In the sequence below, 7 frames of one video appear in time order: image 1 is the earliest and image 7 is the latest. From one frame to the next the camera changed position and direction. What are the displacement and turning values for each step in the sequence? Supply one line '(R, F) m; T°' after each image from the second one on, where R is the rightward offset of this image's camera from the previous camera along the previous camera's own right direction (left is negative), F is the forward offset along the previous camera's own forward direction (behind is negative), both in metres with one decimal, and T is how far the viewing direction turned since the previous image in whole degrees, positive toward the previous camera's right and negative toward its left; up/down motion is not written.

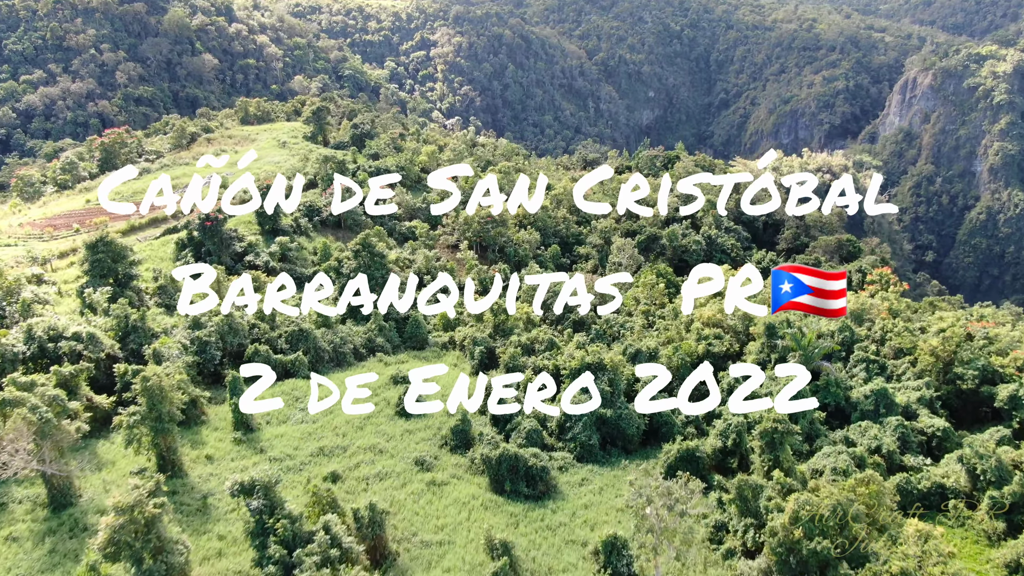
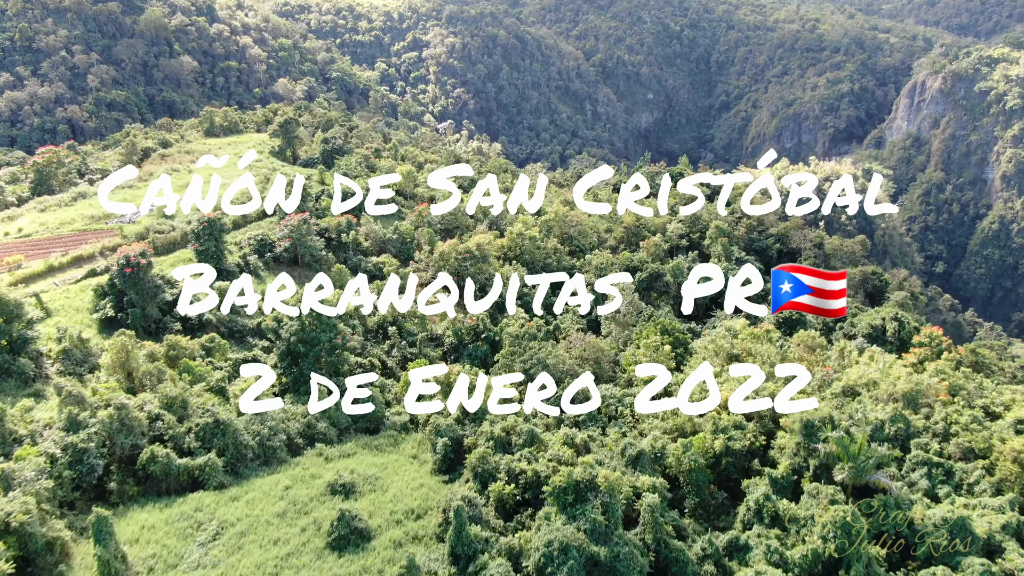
(+0.5, +3.4) m; 0°
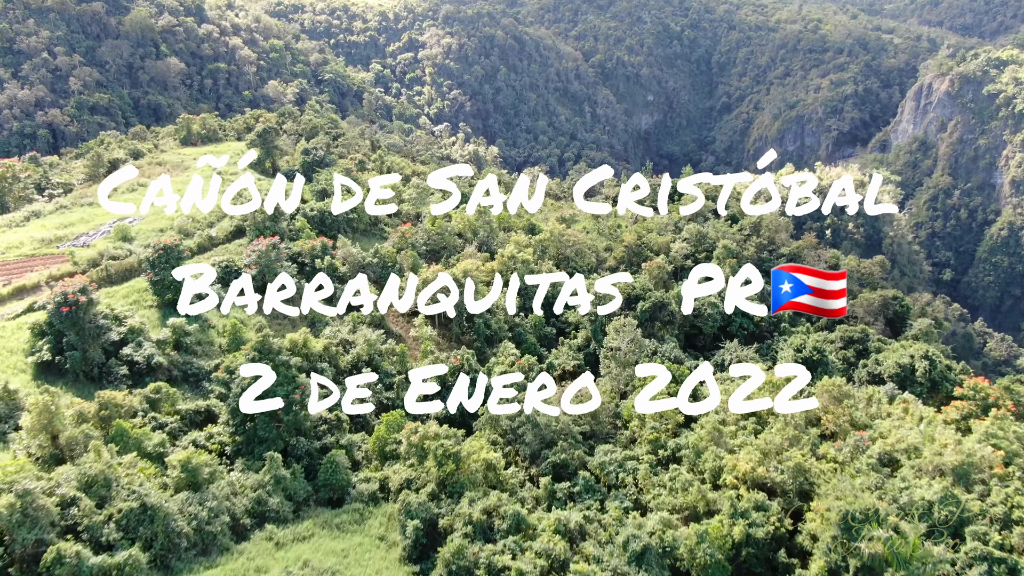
(+0.3, +2.0) m; 0°
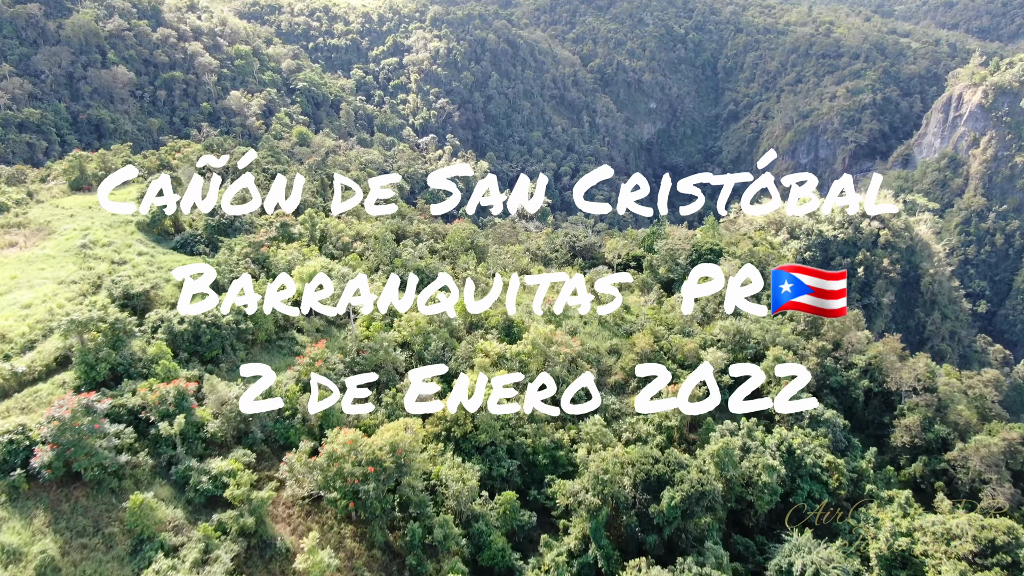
(+0.8, +7.6) m; 0°
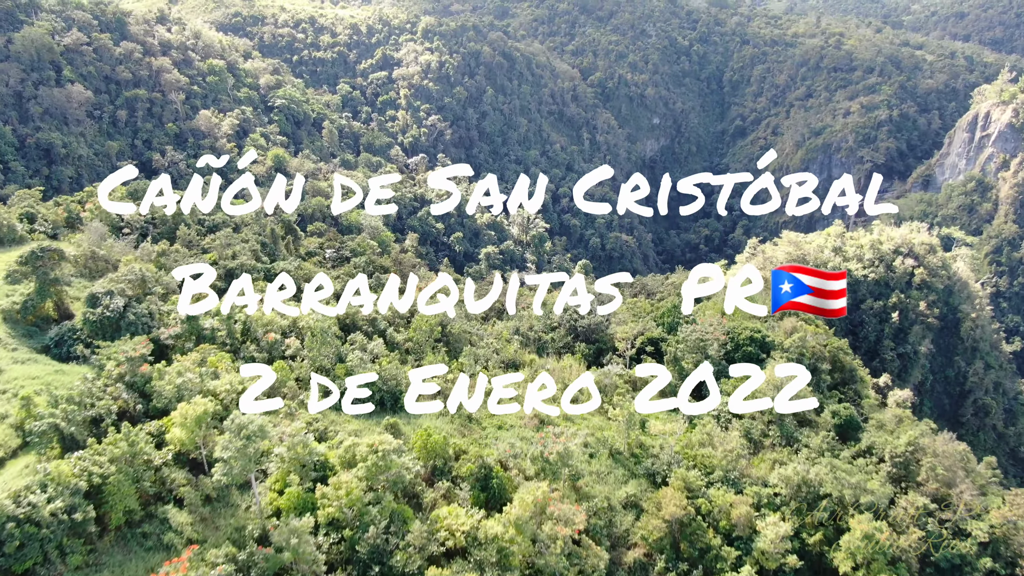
(+0.4, +5.7) m; 0°
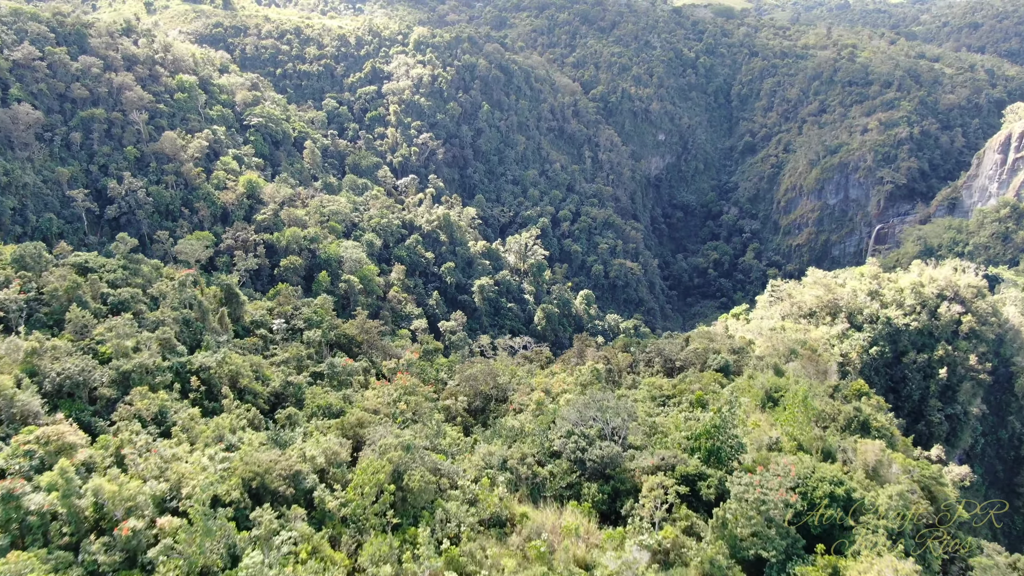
(+0.3, +5.8) m; 0°
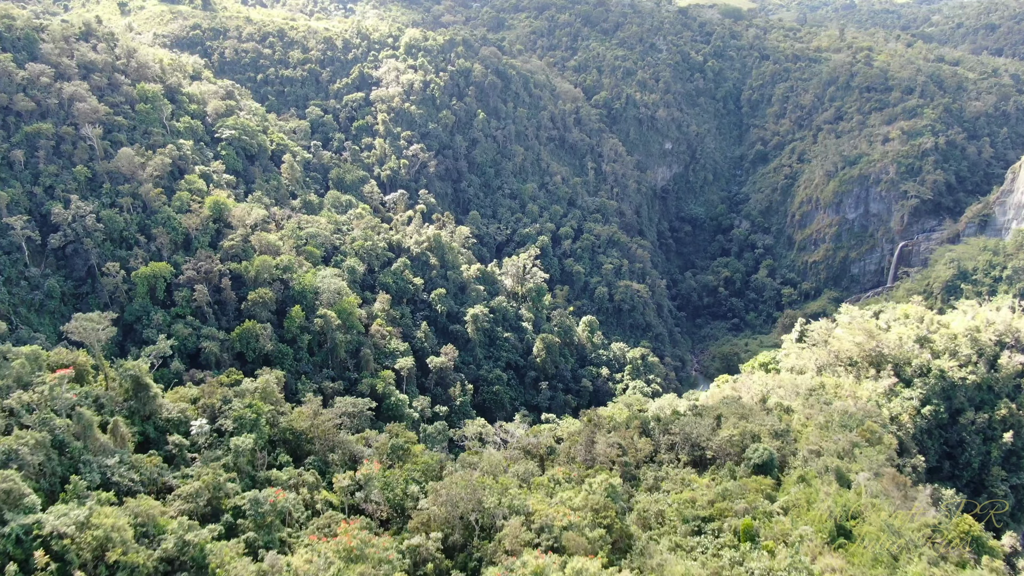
(+0.2, +5.8) m; 0°
